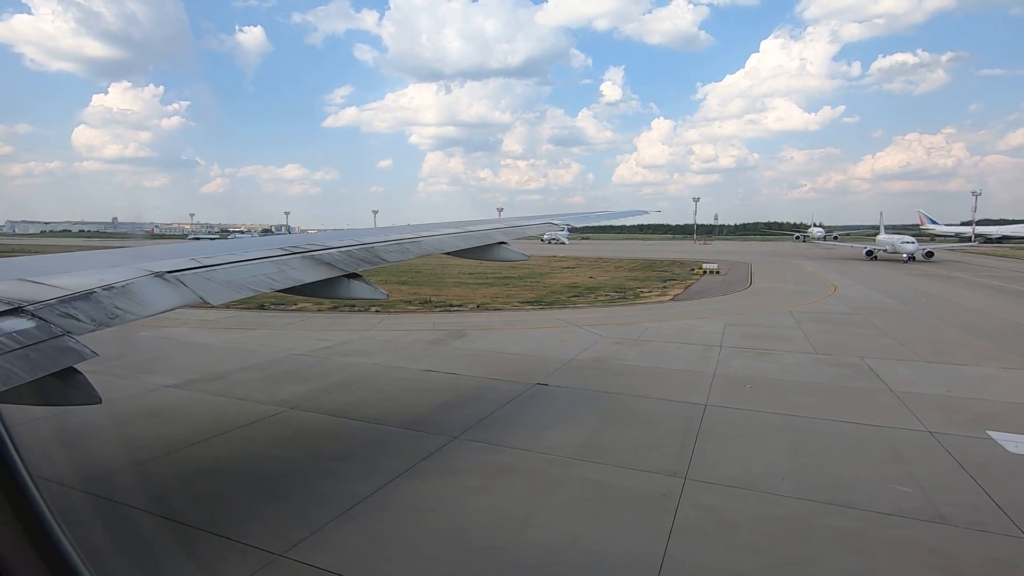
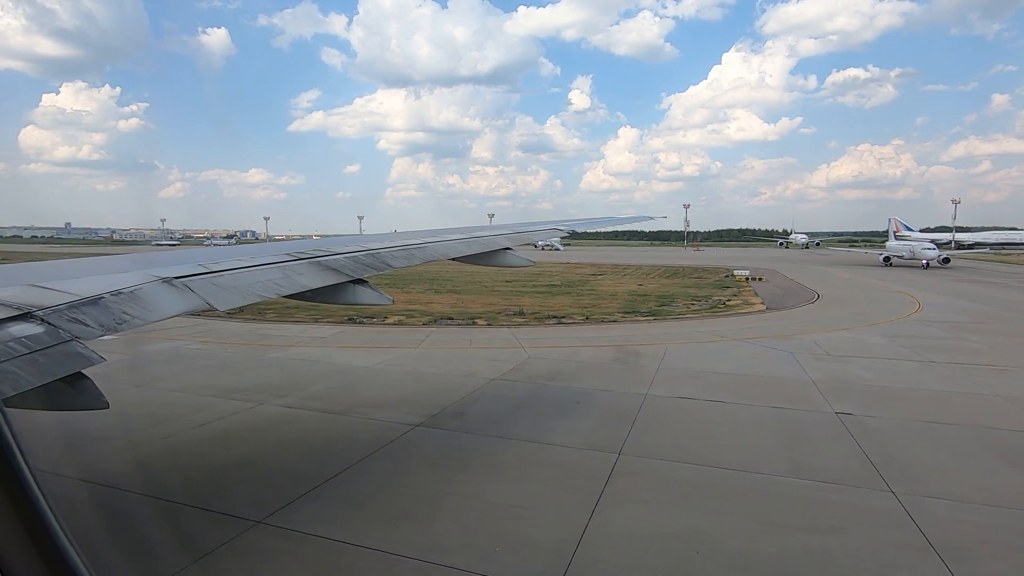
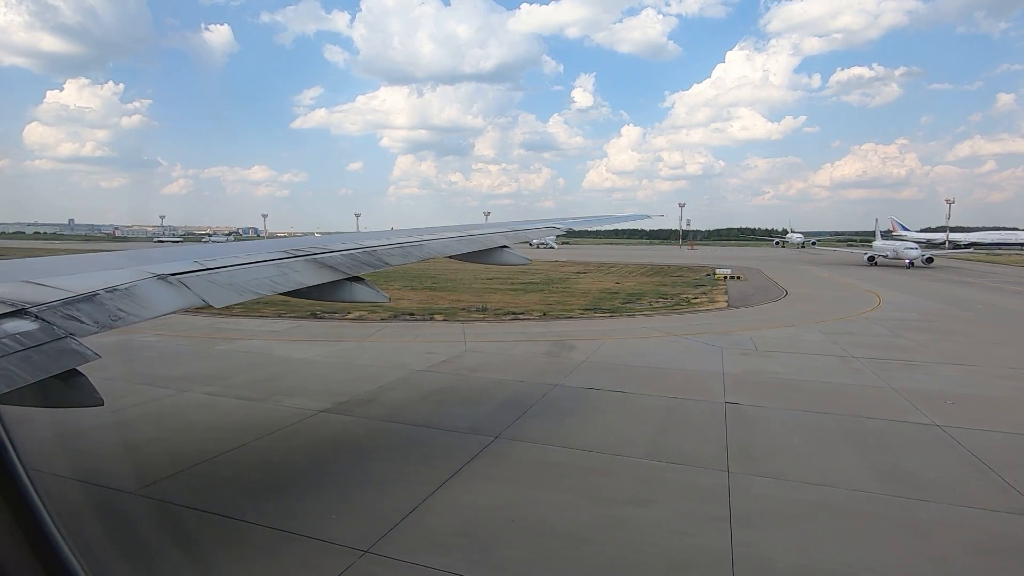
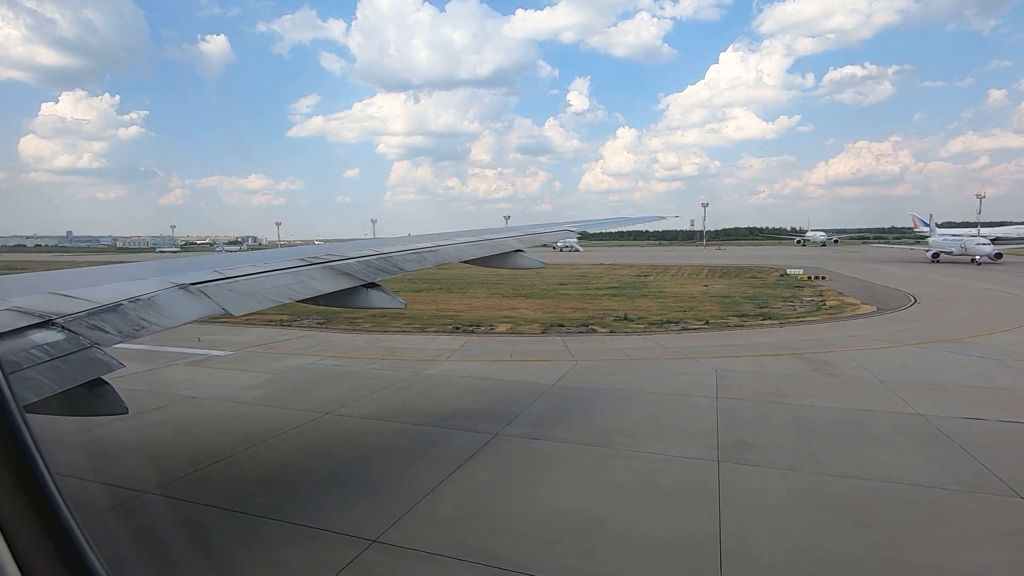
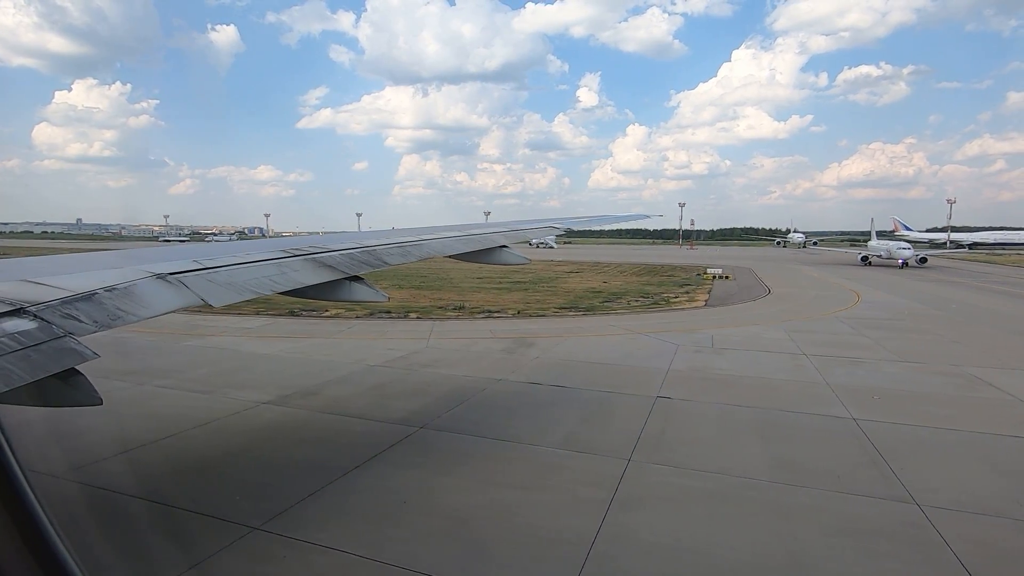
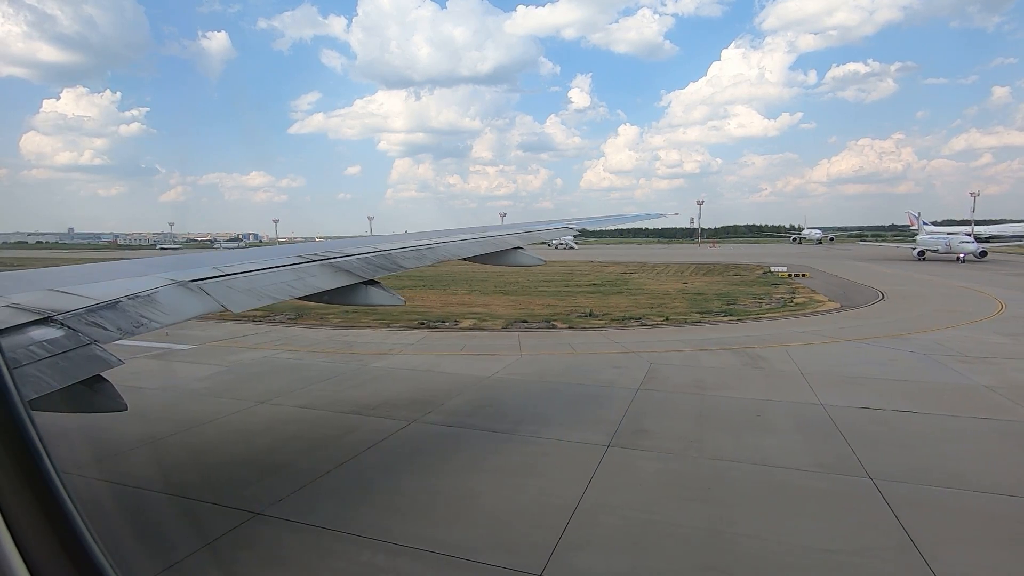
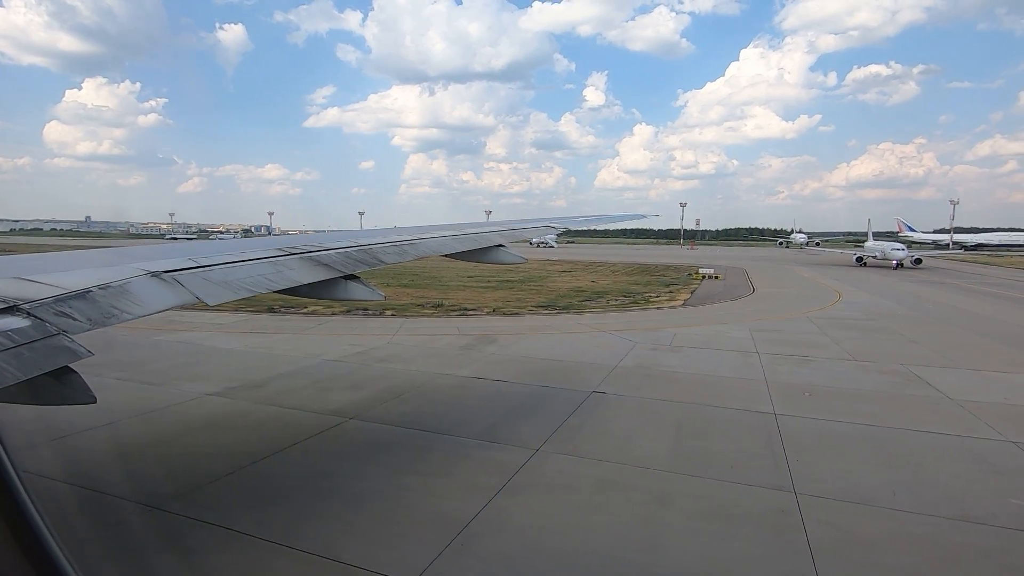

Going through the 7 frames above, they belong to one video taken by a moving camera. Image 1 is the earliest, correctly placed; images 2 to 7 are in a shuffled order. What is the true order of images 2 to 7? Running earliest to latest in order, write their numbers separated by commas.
7, 5, 3, 2, 6, 4
